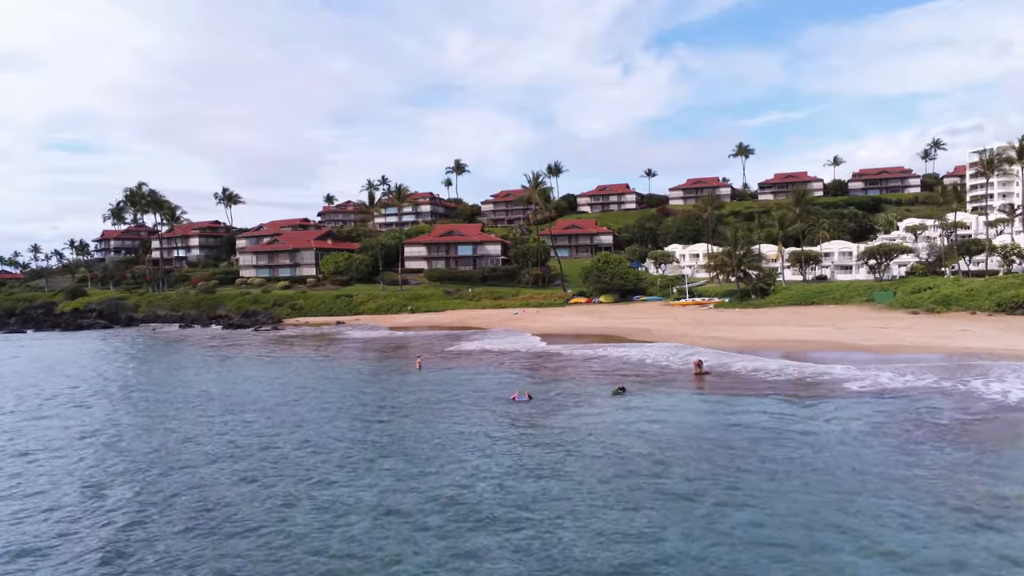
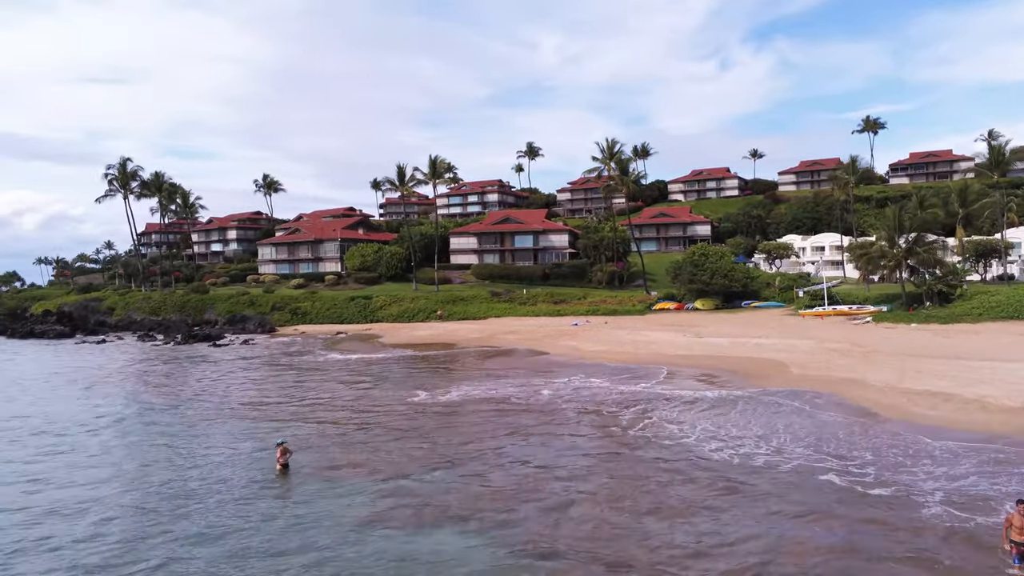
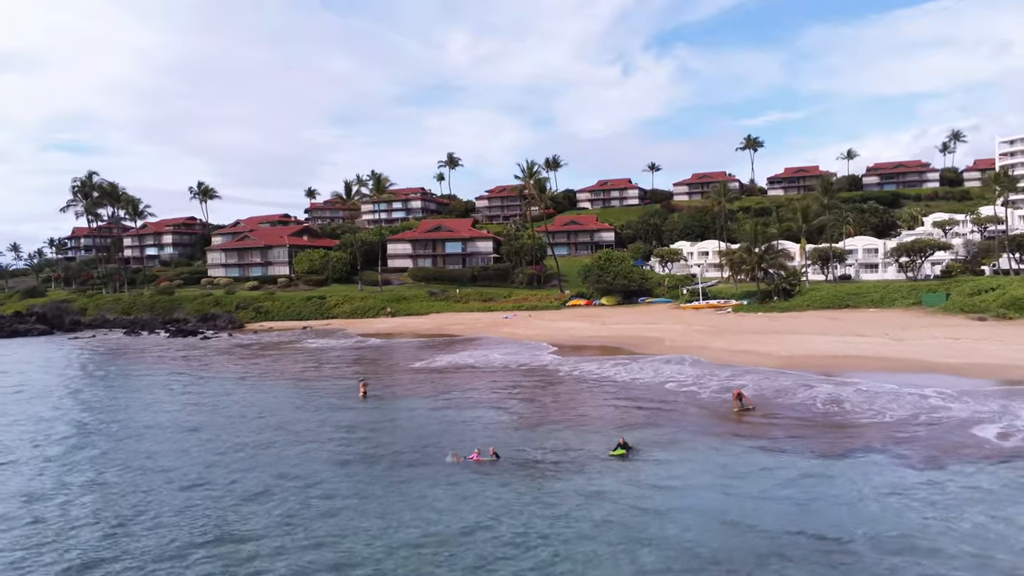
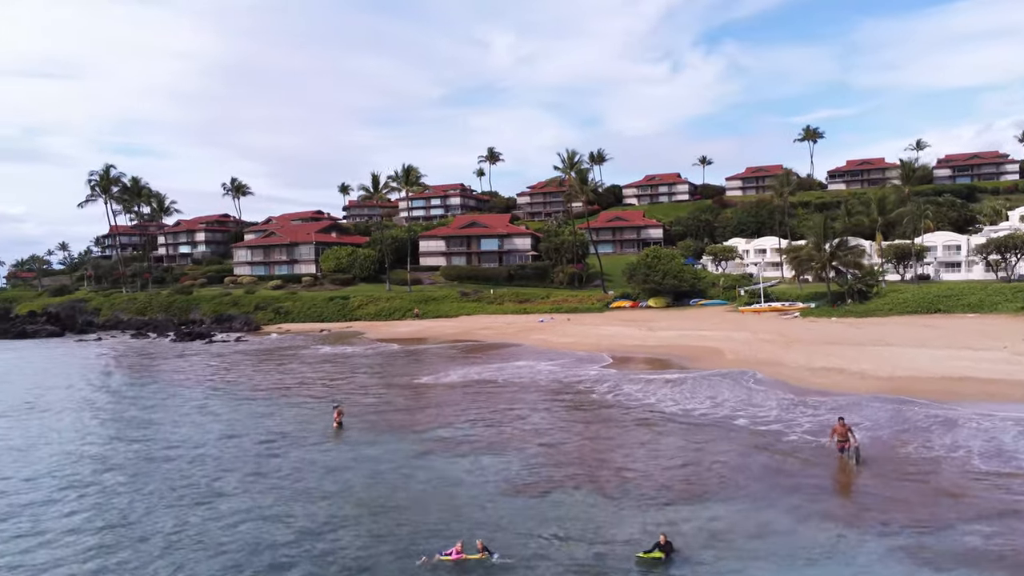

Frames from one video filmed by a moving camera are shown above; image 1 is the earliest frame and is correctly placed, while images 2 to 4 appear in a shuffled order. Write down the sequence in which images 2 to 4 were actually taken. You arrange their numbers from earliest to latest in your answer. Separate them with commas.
3, 4, 2
